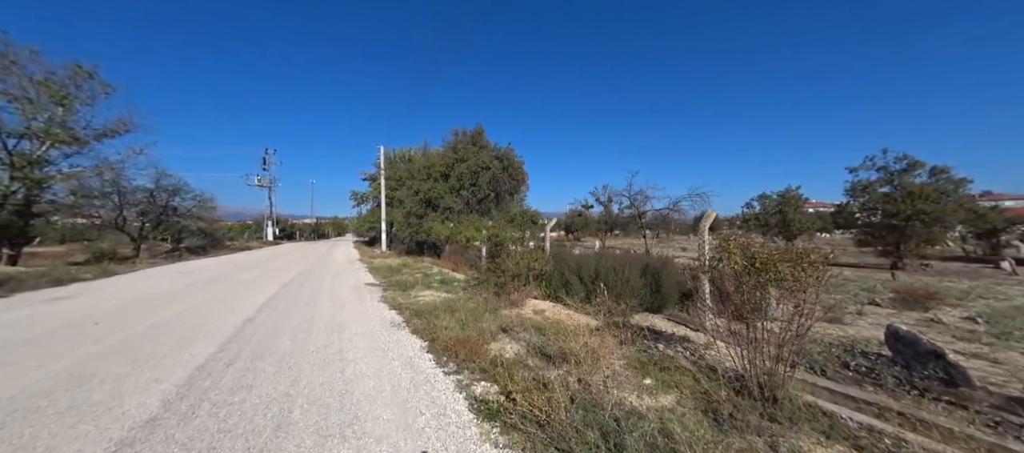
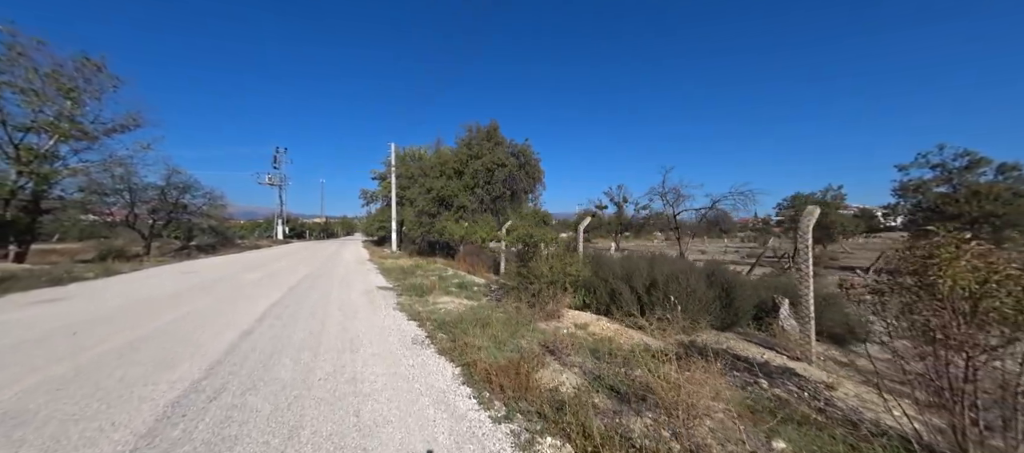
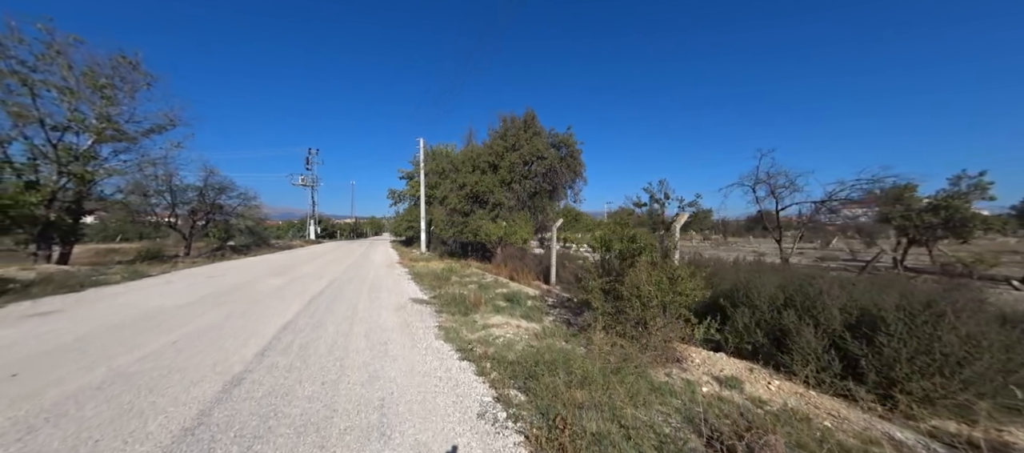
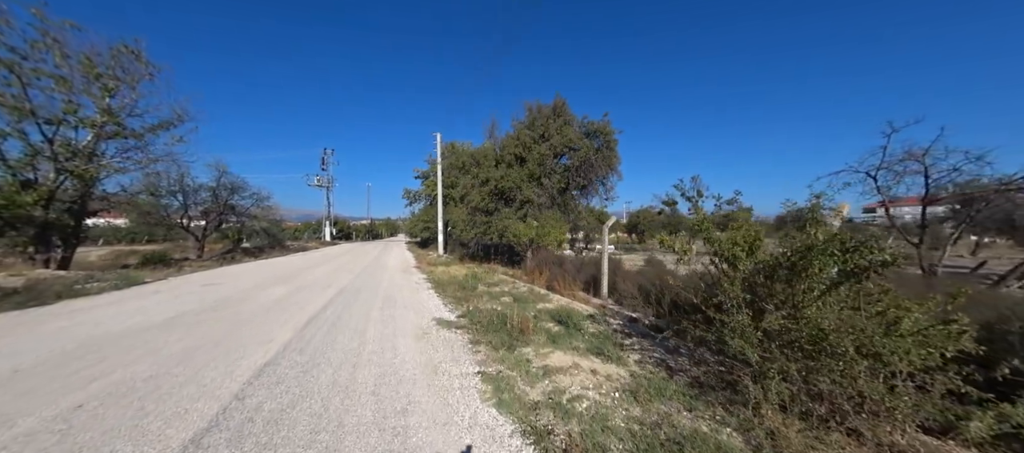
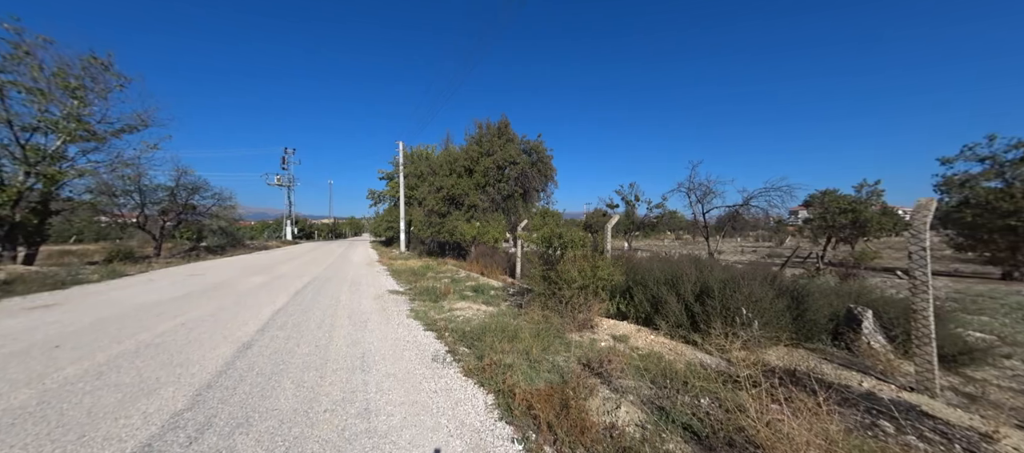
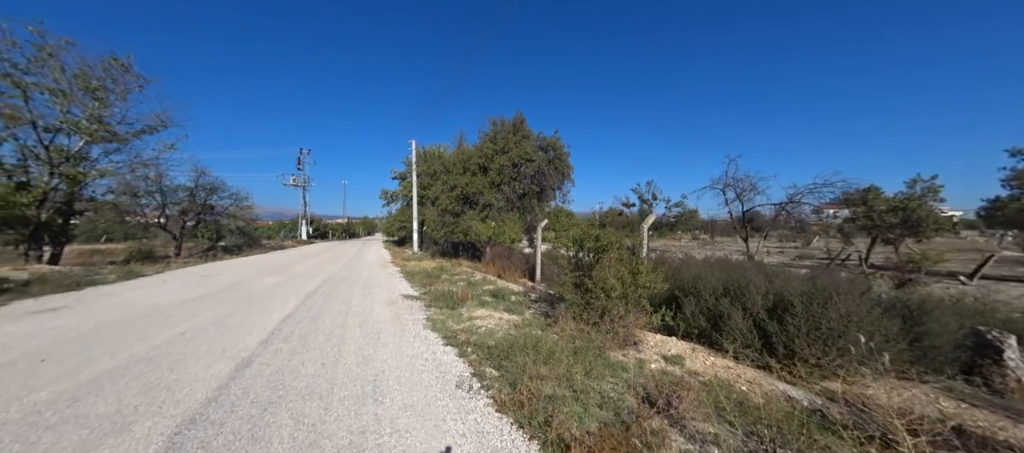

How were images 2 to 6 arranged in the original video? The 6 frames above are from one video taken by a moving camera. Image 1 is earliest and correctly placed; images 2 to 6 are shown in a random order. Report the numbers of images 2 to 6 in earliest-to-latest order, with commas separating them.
2, 5, 6, 3, 4
